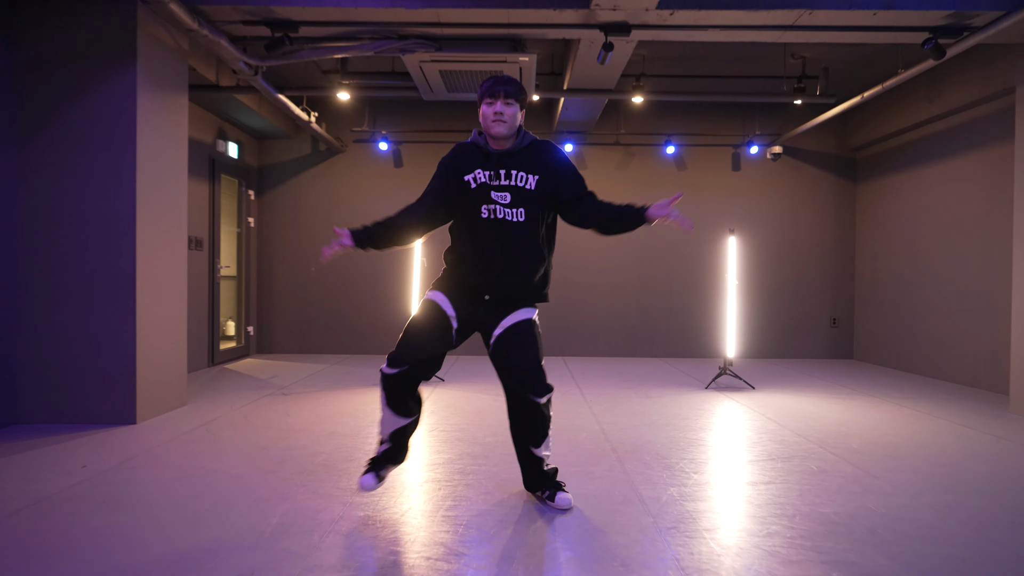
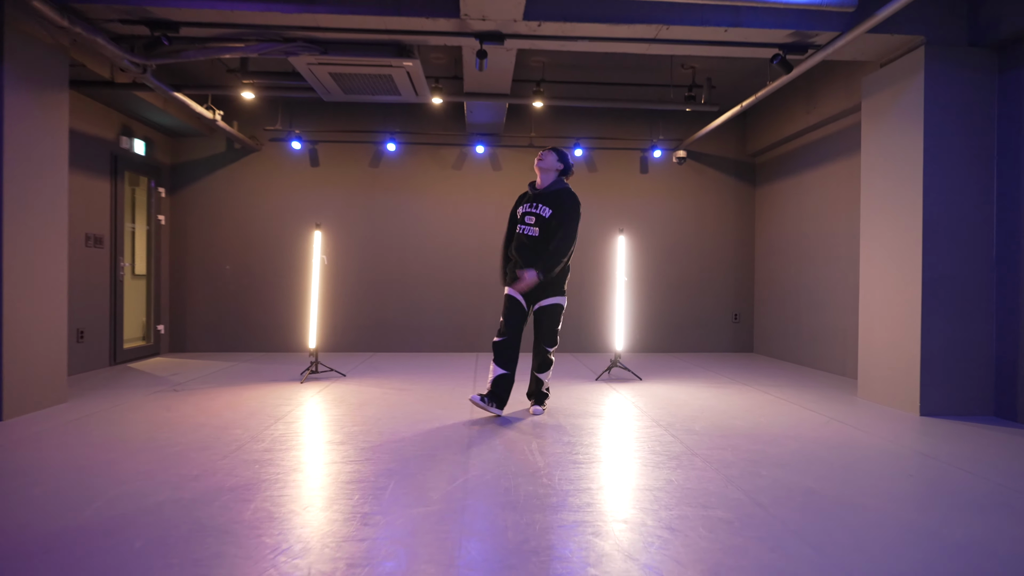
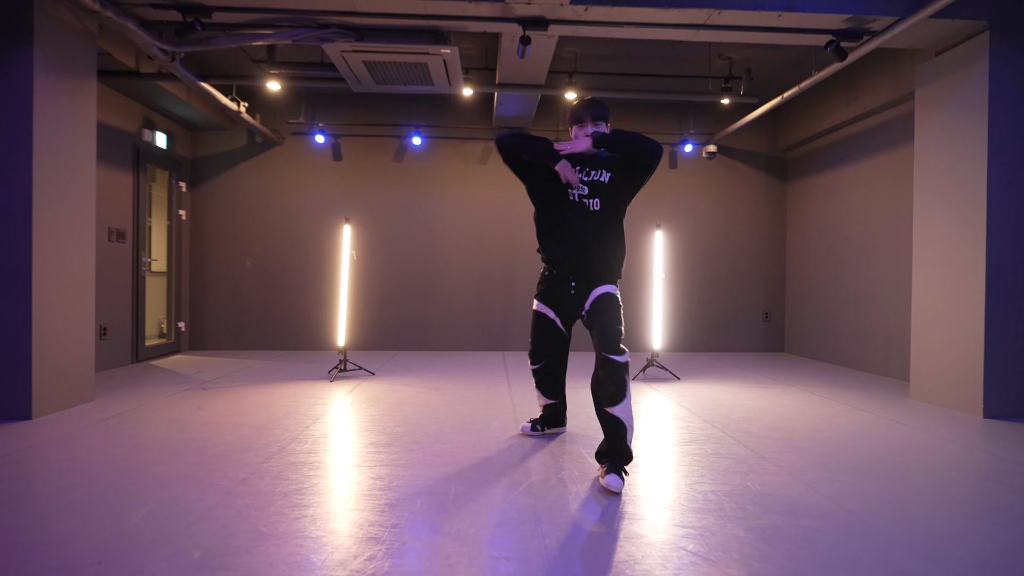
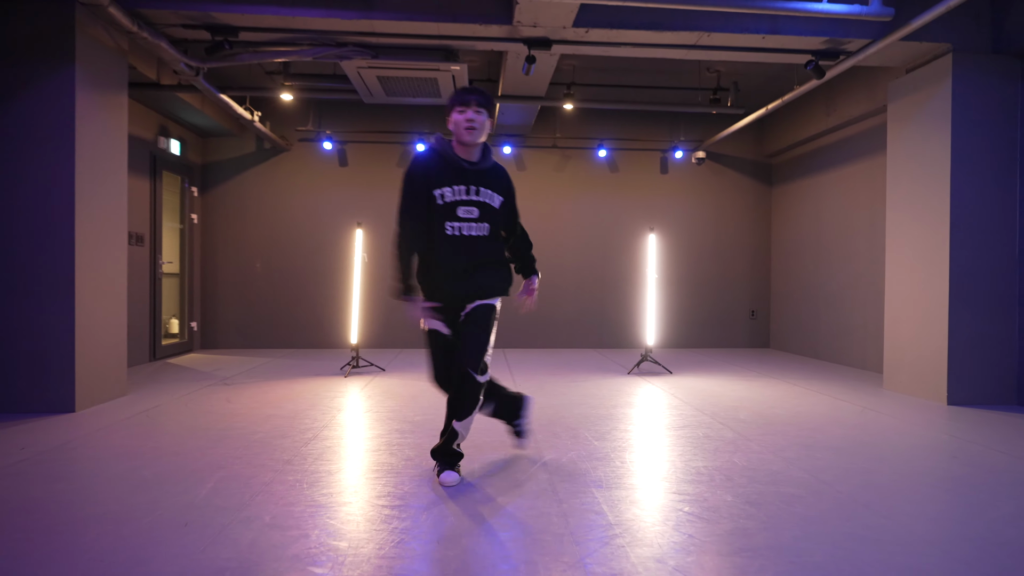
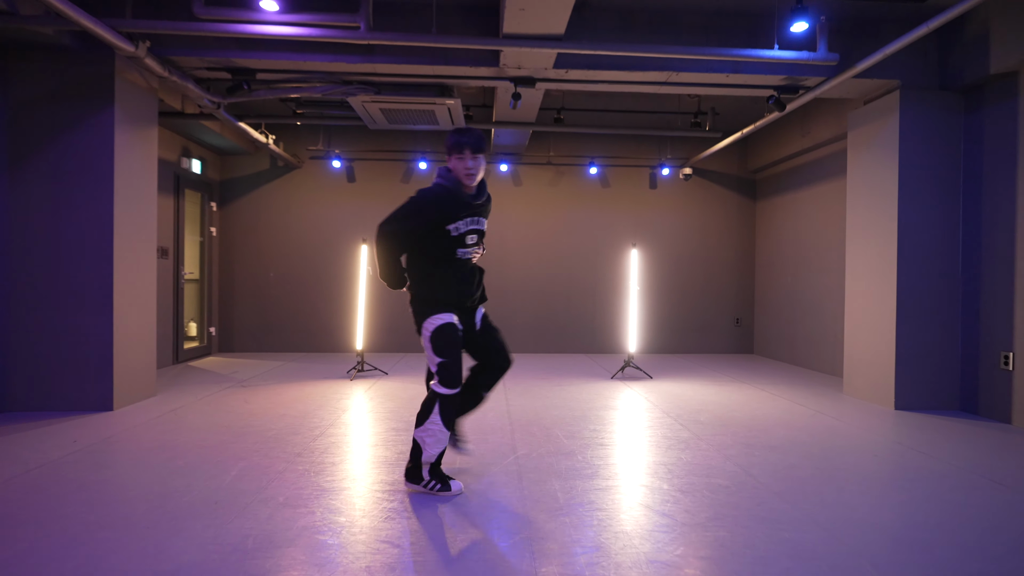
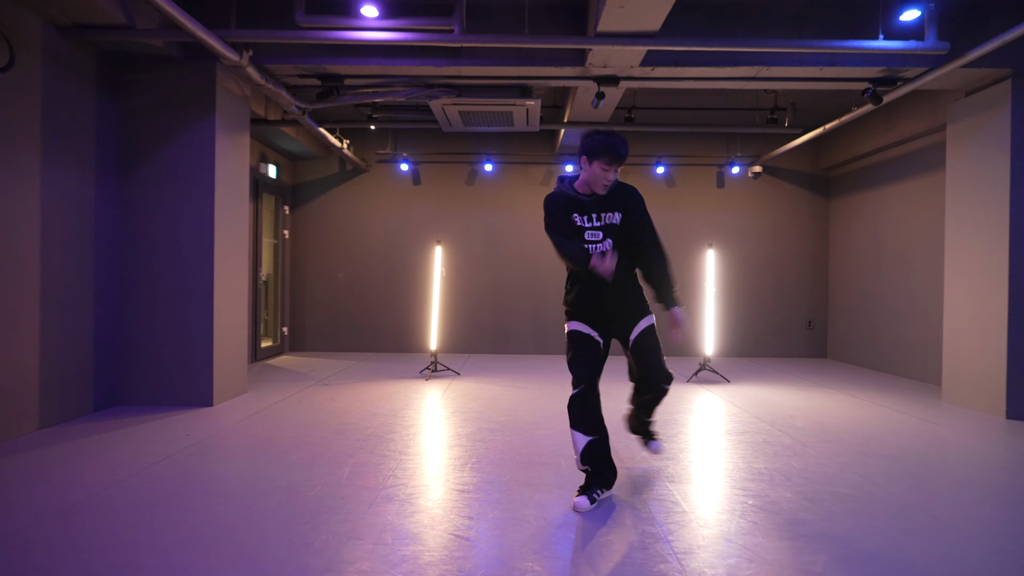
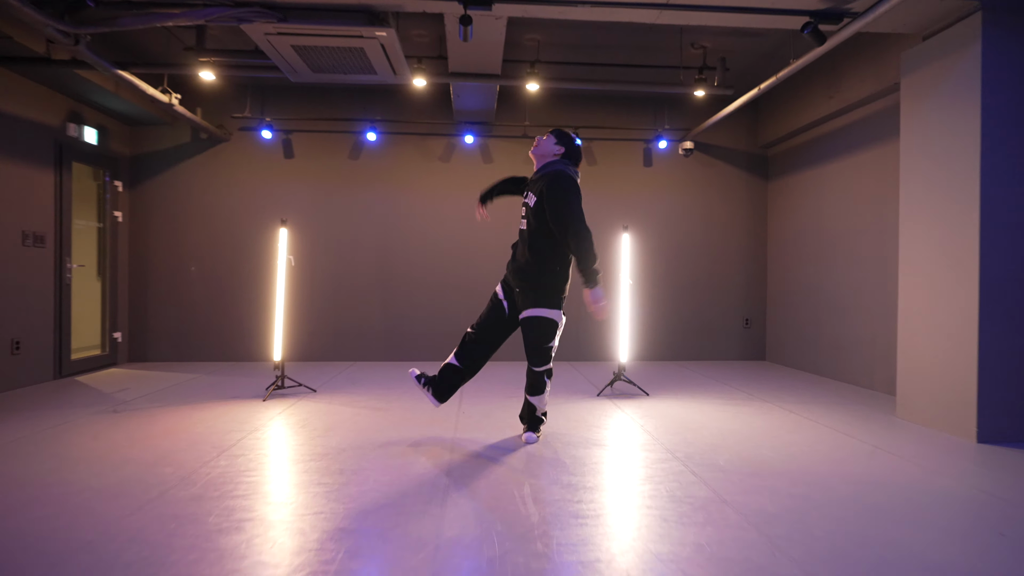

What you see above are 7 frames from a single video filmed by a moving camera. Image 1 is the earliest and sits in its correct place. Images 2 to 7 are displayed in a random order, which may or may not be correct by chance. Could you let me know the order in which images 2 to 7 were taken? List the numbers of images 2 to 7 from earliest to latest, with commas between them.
6, 4, 5, 3, 2, 7
